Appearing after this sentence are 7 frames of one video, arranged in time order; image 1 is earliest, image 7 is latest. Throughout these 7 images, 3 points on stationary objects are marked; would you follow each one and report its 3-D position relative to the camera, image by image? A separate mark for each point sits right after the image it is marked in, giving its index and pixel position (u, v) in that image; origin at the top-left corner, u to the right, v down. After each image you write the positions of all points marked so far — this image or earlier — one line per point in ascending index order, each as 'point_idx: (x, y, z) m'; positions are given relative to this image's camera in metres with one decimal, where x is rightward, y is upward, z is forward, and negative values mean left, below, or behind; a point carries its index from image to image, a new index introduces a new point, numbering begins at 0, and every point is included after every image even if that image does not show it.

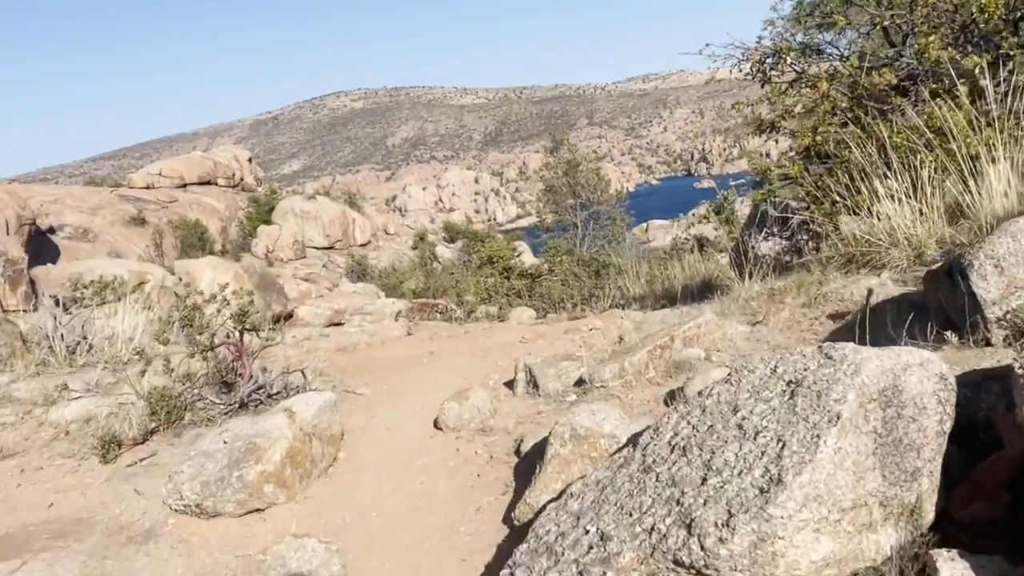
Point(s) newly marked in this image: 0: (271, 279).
0: (-1.9, +0.1, +8.2) m
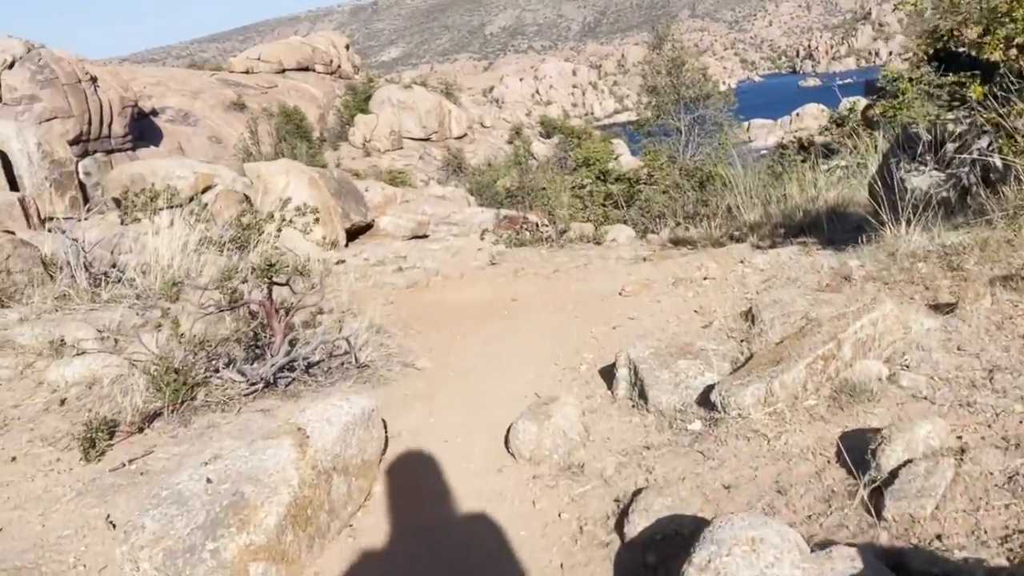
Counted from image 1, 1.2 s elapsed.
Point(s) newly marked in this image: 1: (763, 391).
0: (-1.2, +0.8, +7.6) m
1: (+0.5, -0.2, +2.0) m
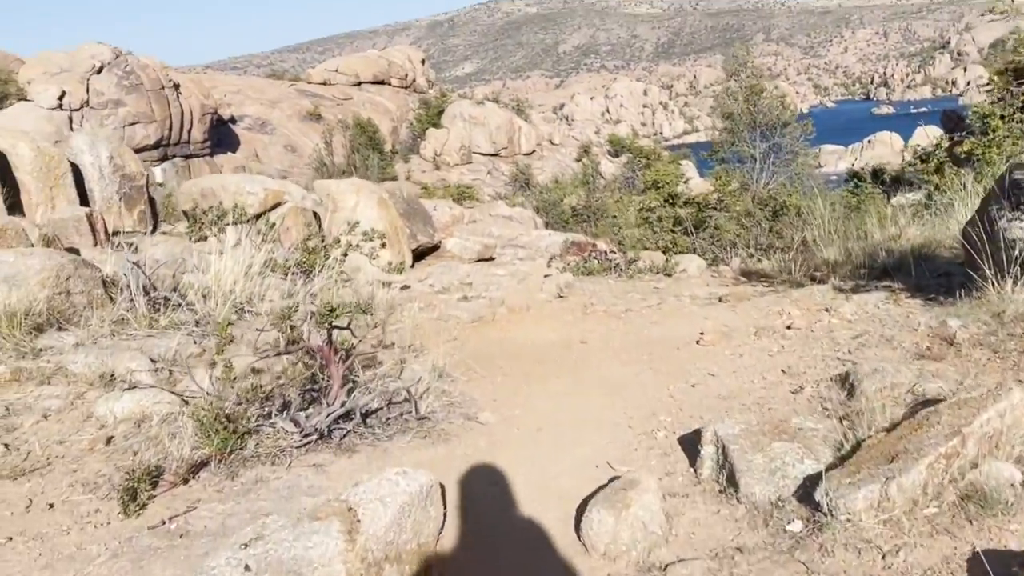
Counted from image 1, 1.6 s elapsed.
0: (-0.7, +0.6, +7.5) m
1: (+0.6, -0.3, +1.8) m
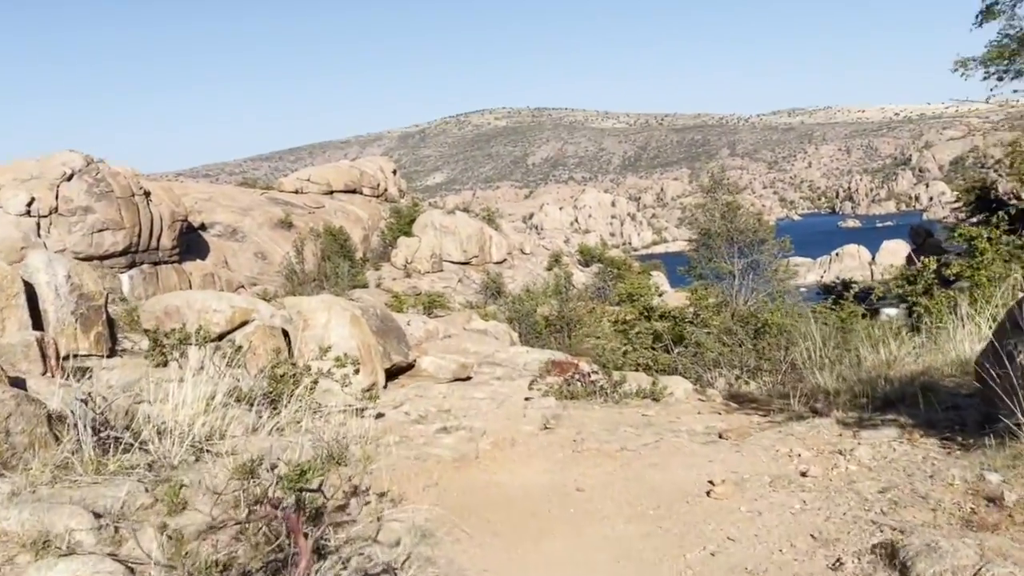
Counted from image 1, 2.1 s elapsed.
0: (-0.9, -0.2, +7.2) m
1: (+0.6, -0.6, +1.5) m
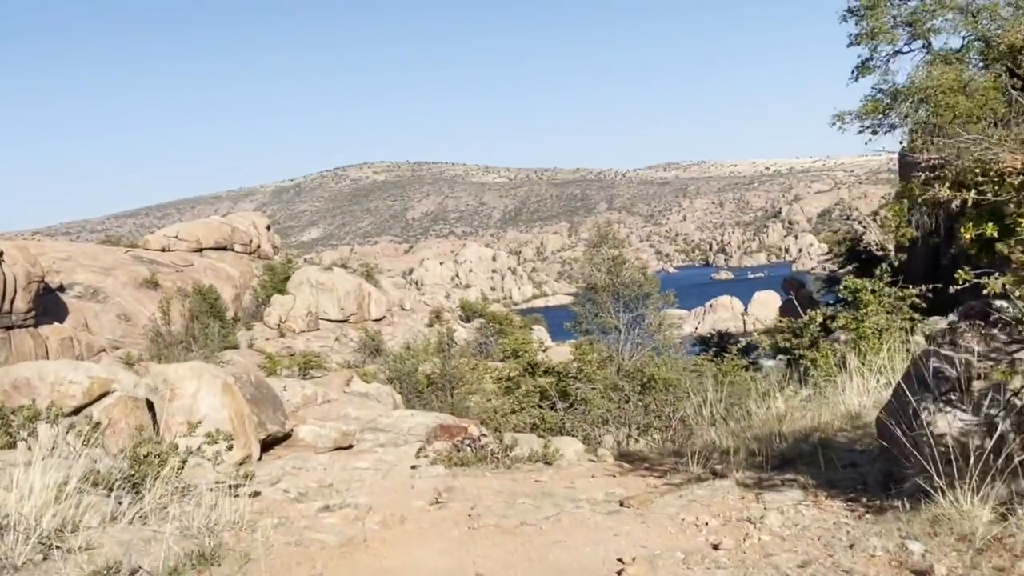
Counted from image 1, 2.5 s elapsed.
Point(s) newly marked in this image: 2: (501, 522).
0: (-1.6, -0.6, +6.8) m
1: (+0.5, -0.7, +1.3) m
2: (0.0, -0.8, +3.4) m
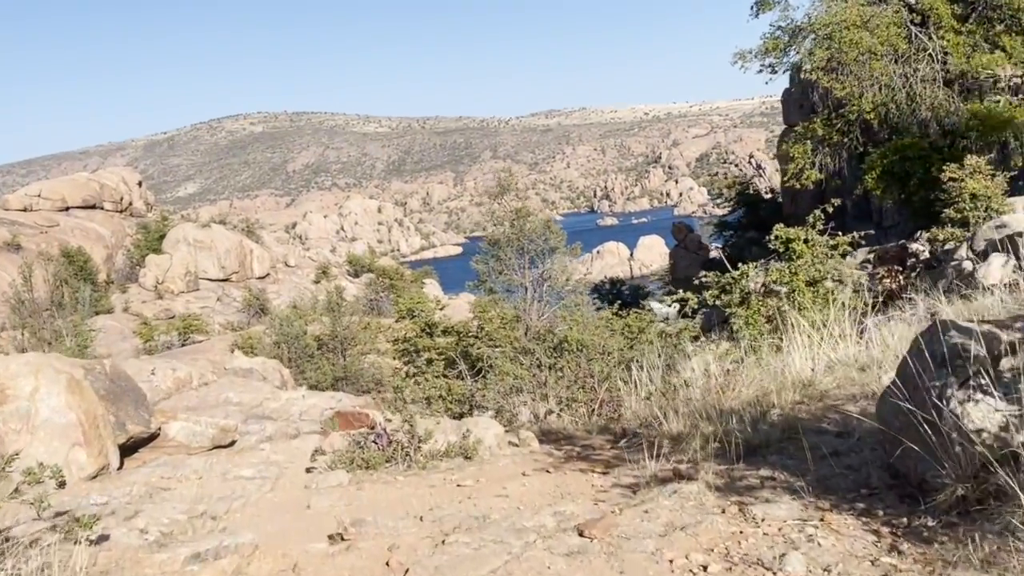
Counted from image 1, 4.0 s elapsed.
0: (-2.2, -0.5, +5.8) m
1: (+0.6, -0.7, +0.5) m
2: (-0.2, -0.7, +2.6) m
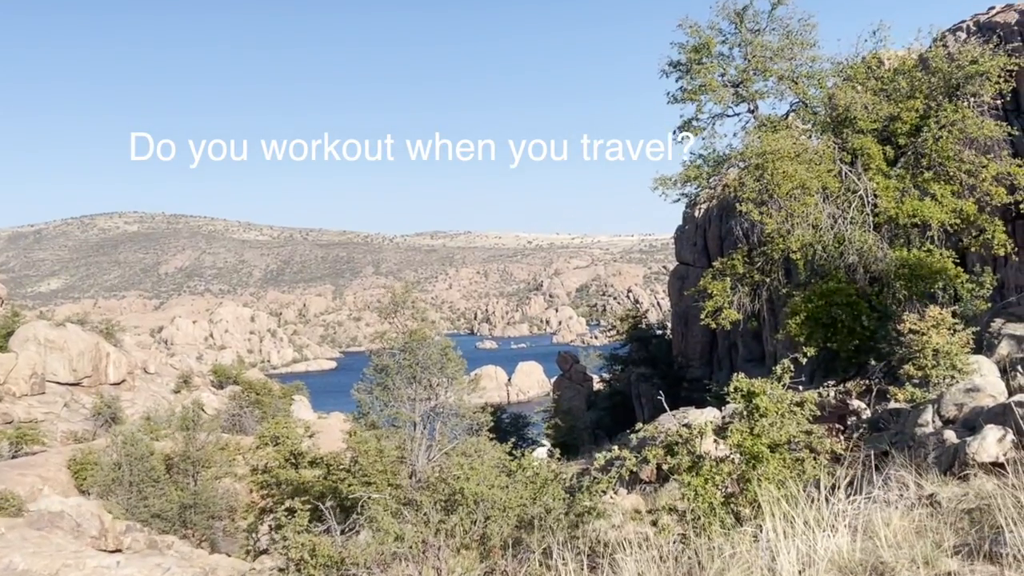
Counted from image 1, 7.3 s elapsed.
0: (-2.6, -1.0, +3.9) m
1: (+0.8, -0.8, -1.0) m
2: (-0.2, -1.0, +1.0) m
